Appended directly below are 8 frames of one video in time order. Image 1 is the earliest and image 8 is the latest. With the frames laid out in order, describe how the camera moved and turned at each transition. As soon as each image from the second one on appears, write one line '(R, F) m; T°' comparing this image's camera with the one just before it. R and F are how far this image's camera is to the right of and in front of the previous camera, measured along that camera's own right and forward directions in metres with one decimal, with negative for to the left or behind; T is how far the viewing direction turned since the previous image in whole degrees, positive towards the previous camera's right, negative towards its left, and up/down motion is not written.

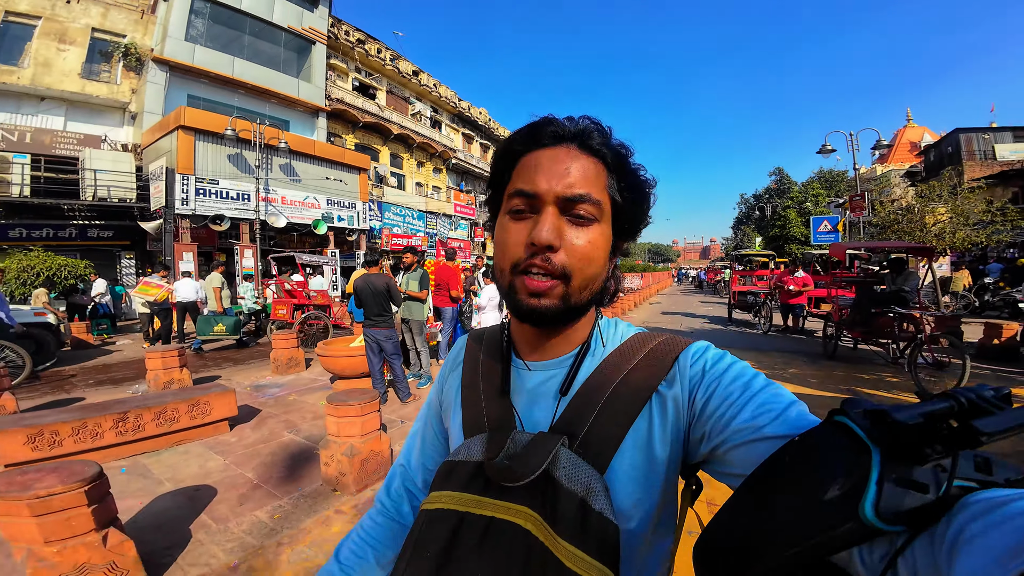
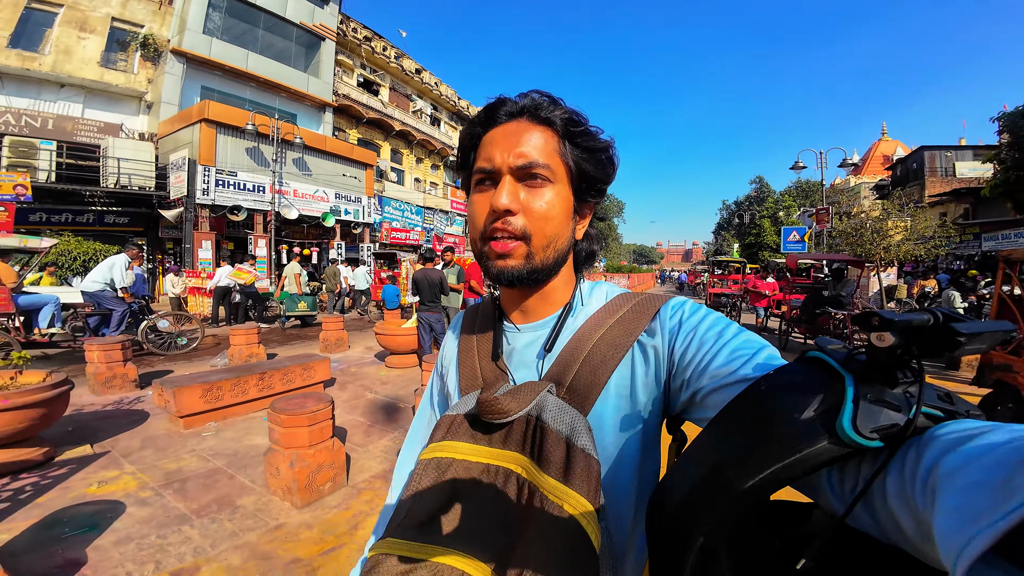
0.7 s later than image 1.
(-0.4, -0.9) m; +2°
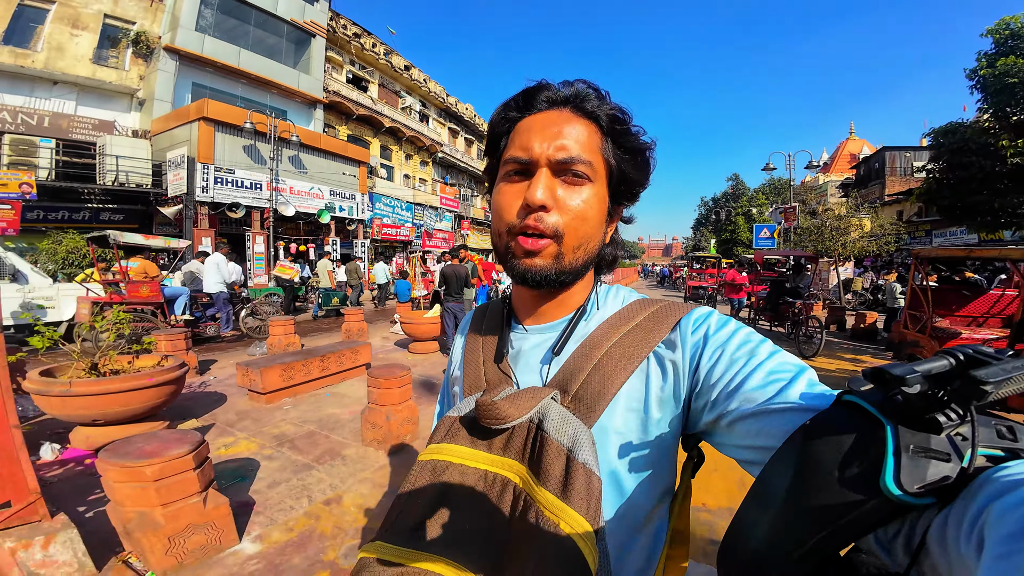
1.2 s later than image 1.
(-0.3, -0.7) m; +3°
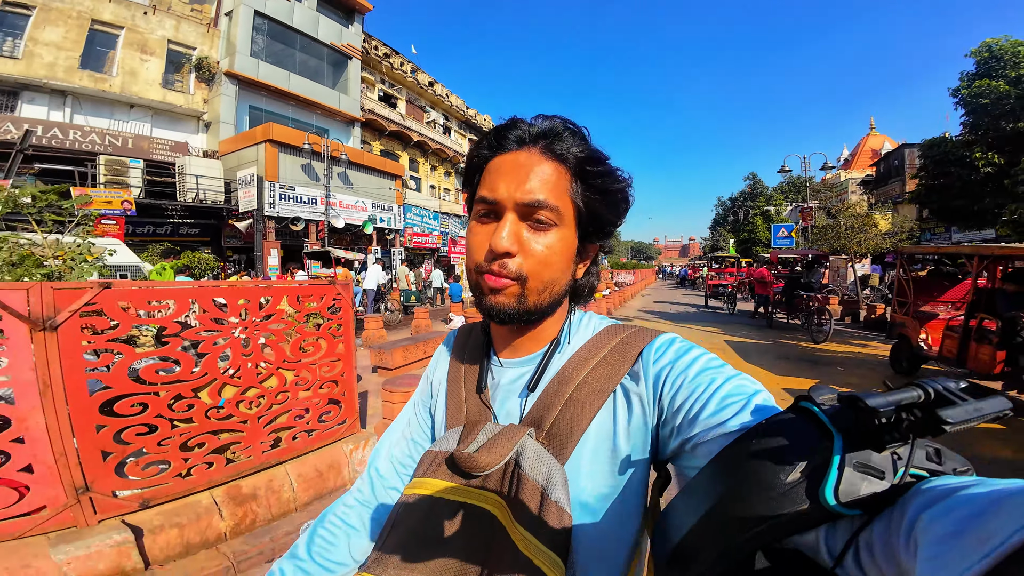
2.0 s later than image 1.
(-0.5, -1.0) m; -2°
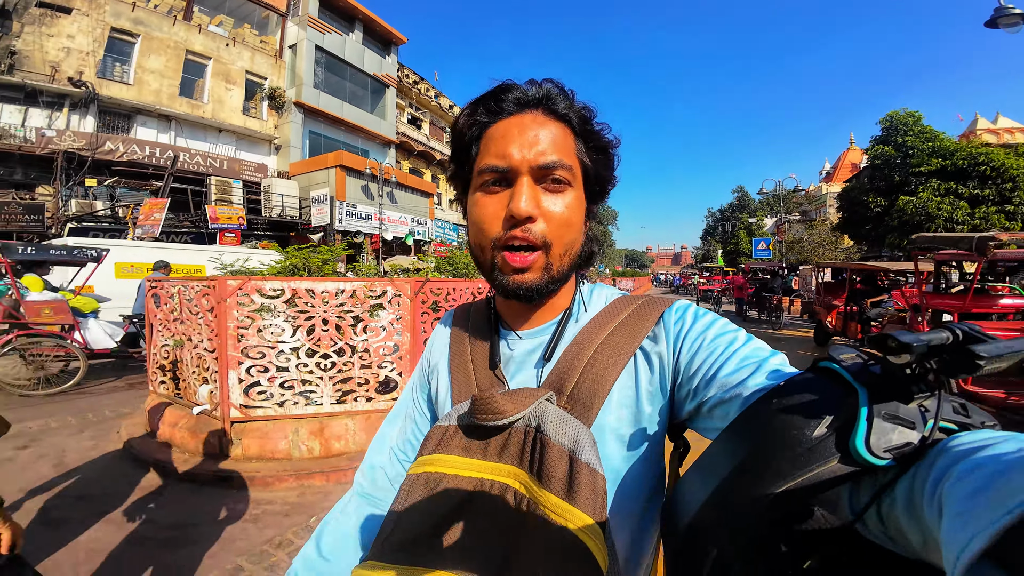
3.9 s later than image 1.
(-1.3, -2.6) m; +2°
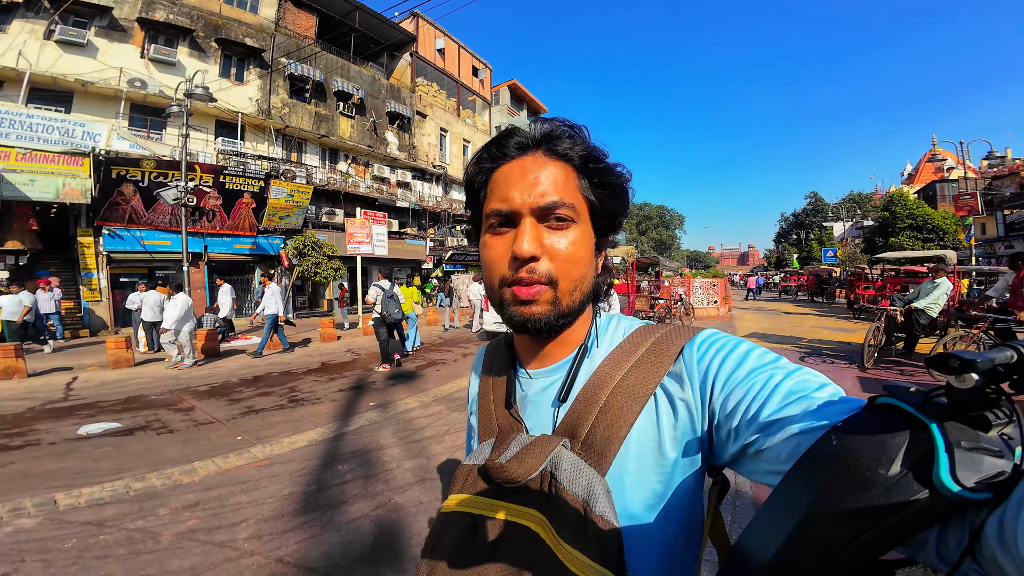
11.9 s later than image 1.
(-2.1, -2.6) m; -6°
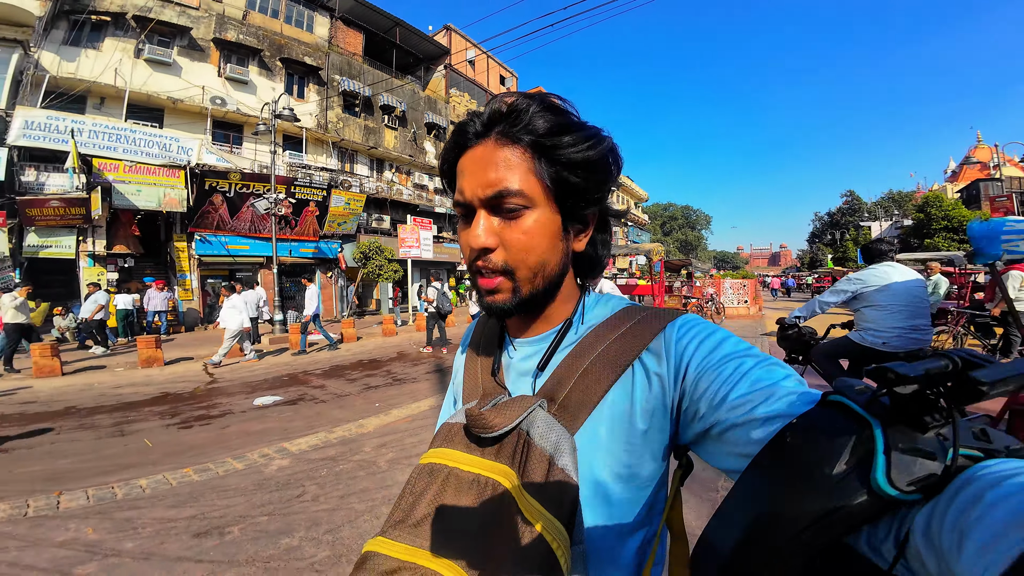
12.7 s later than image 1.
(-0.8, -1.0) m; -3°
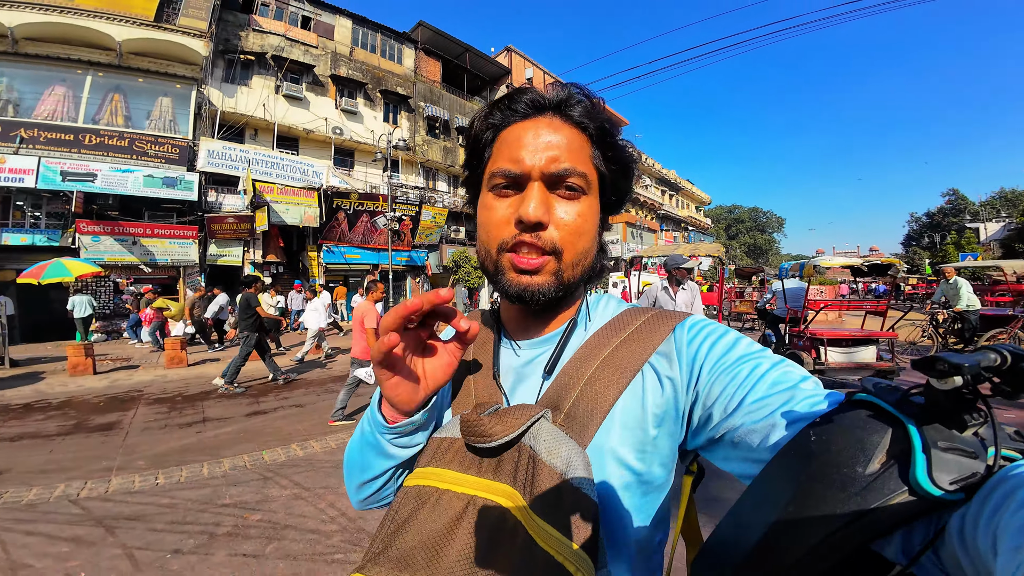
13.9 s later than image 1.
(-1.8, -2.2) m; -4°
